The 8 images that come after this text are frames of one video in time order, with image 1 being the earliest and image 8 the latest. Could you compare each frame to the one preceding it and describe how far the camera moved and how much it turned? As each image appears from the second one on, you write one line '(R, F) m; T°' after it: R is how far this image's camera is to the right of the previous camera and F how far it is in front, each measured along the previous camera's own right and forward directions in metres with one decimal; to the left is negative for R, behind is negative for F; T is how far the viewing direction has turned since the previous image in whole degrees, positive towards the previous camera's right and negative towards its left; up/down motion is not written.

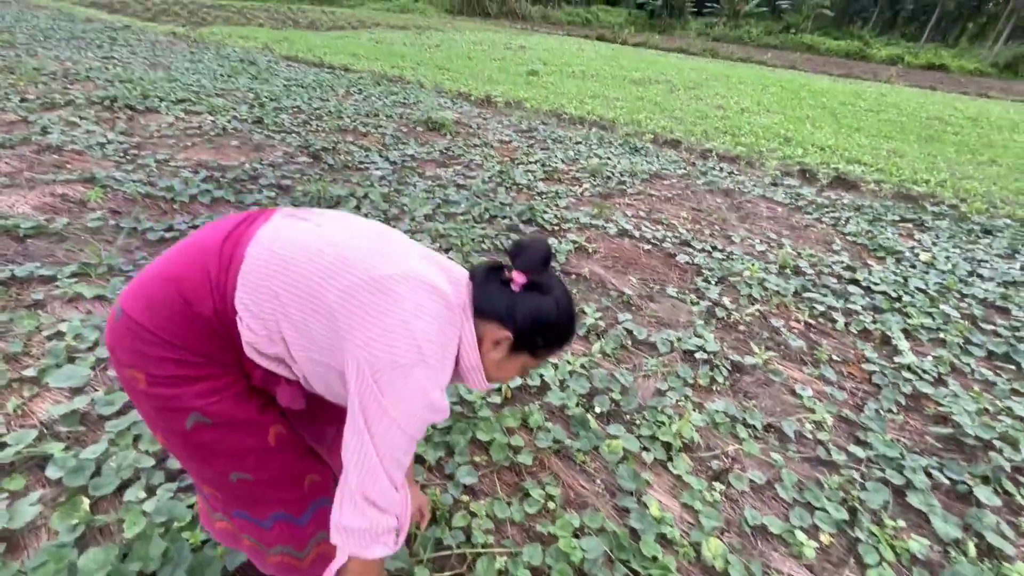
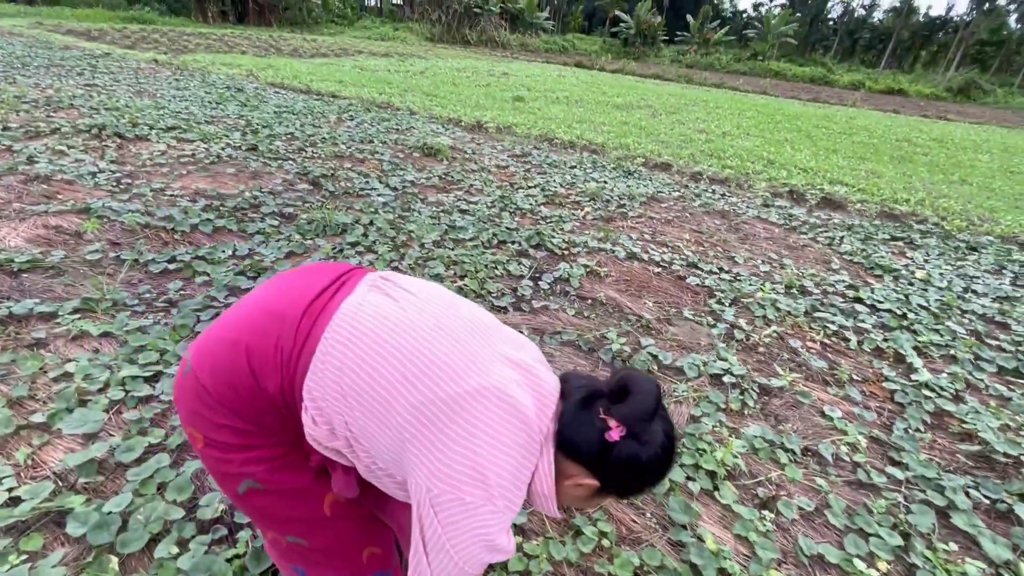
(-0.2, 0.0) m; +2°
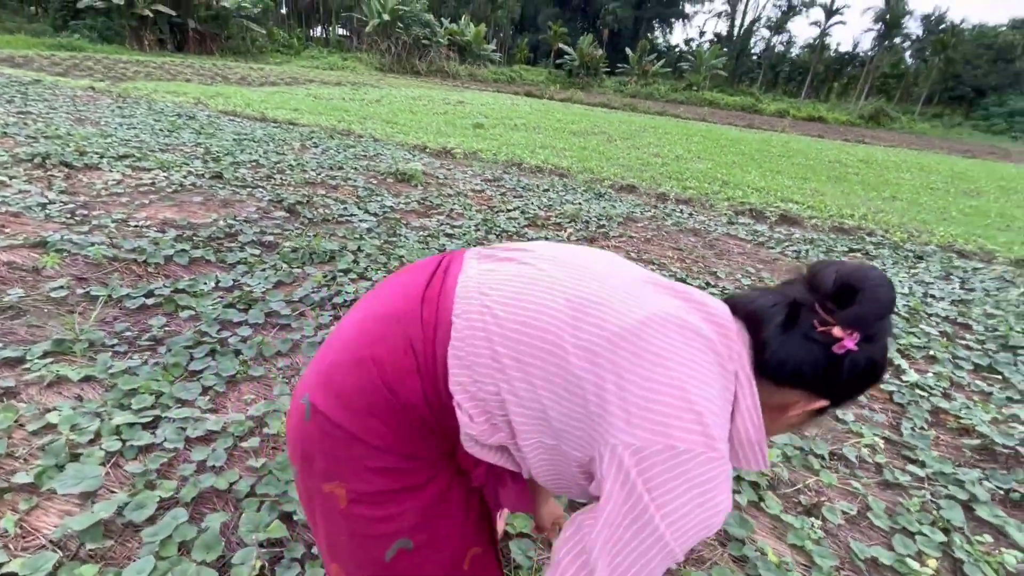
(-0.3, +0.1) m; +6°
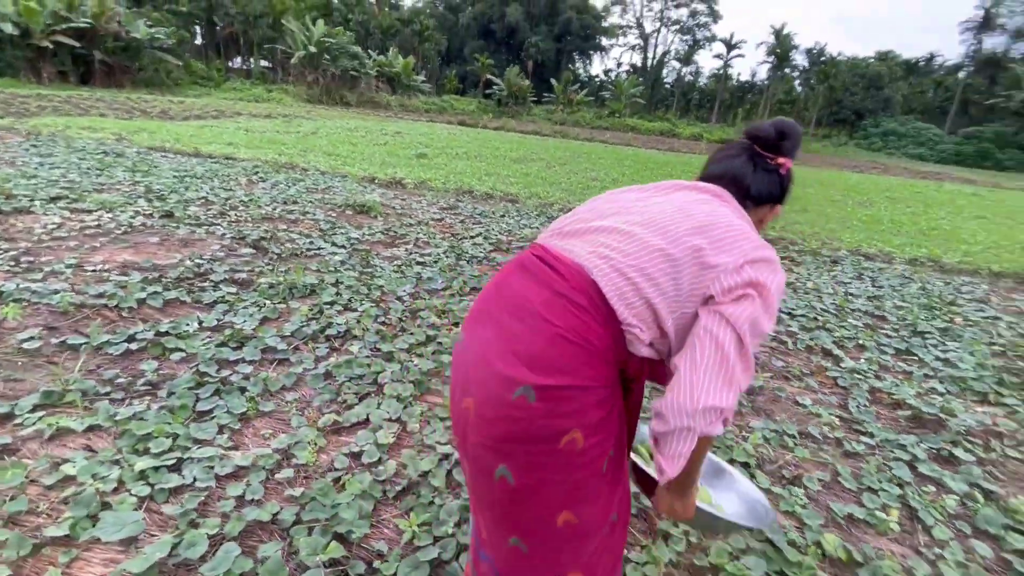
(-0.3, -0.2) m; +7°
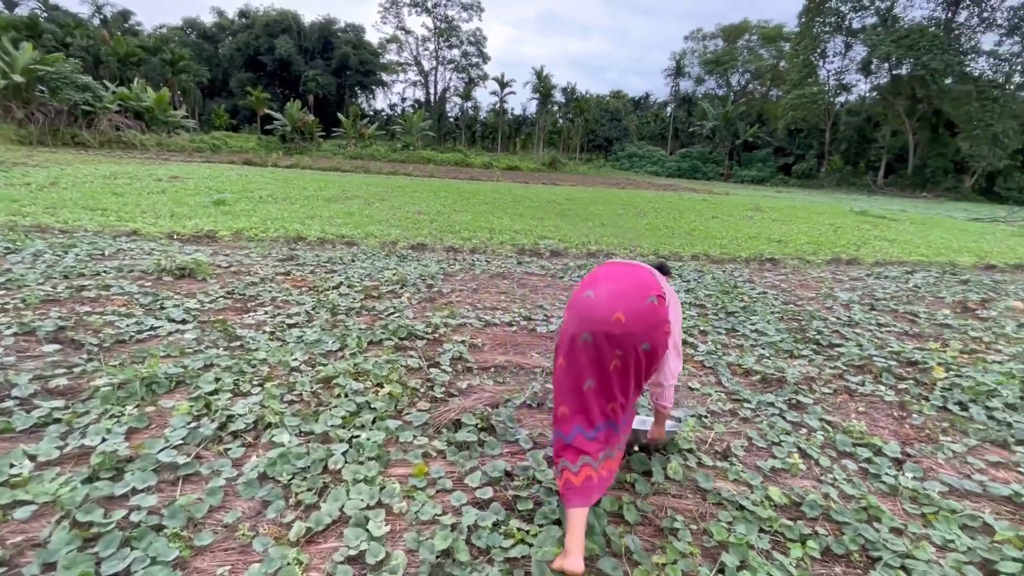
(-0.6, +0.1) m; +22°
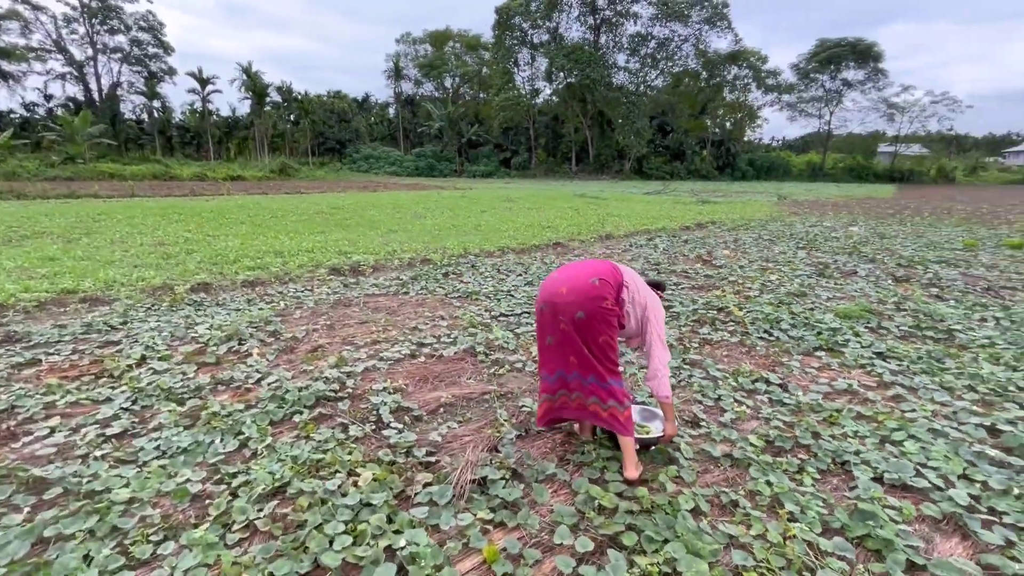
(-1.0, +0.5) m; +29°
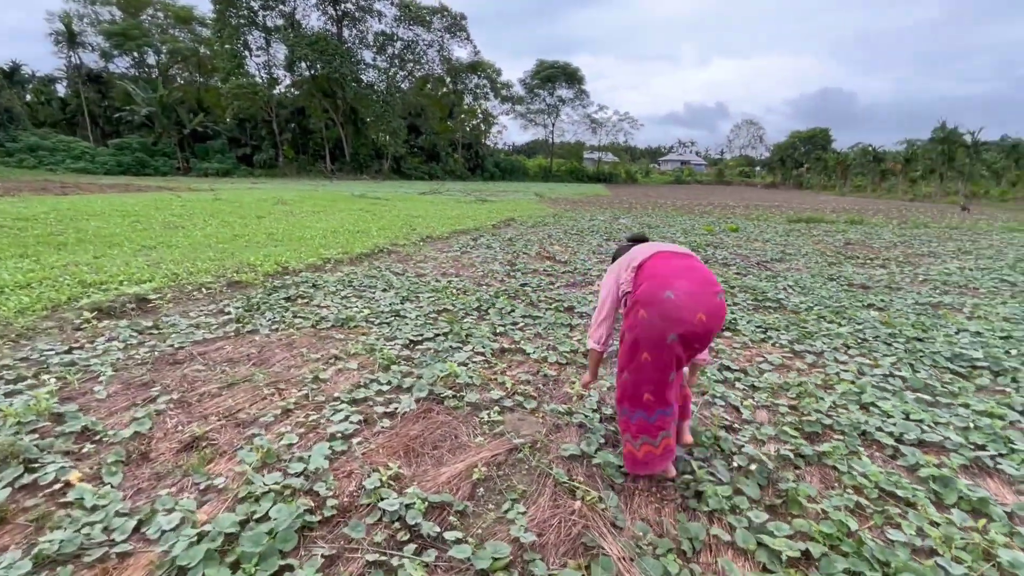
(-1.2, +0.9) m; +28°
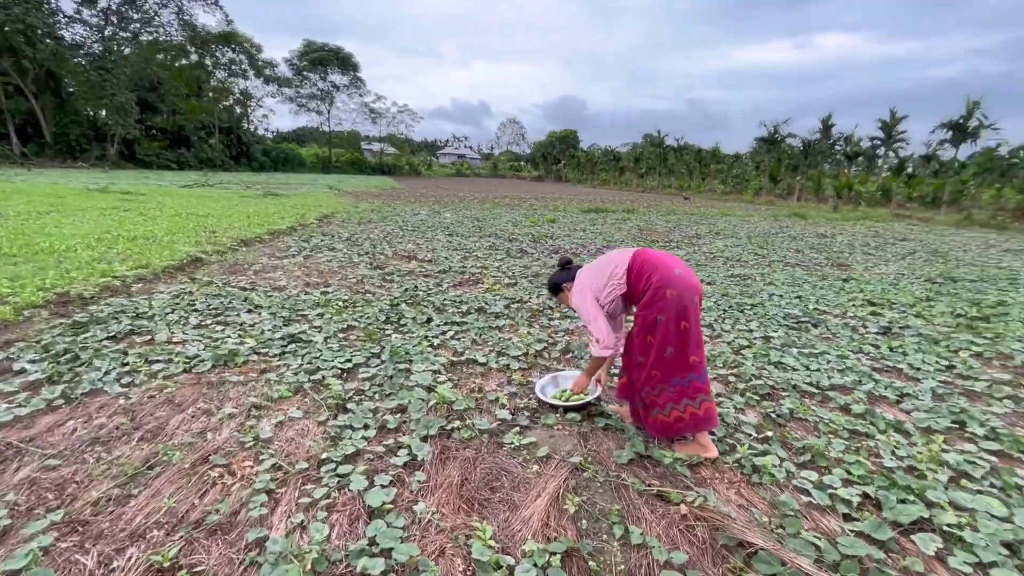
(-1.1, +0.5) m; +25°
